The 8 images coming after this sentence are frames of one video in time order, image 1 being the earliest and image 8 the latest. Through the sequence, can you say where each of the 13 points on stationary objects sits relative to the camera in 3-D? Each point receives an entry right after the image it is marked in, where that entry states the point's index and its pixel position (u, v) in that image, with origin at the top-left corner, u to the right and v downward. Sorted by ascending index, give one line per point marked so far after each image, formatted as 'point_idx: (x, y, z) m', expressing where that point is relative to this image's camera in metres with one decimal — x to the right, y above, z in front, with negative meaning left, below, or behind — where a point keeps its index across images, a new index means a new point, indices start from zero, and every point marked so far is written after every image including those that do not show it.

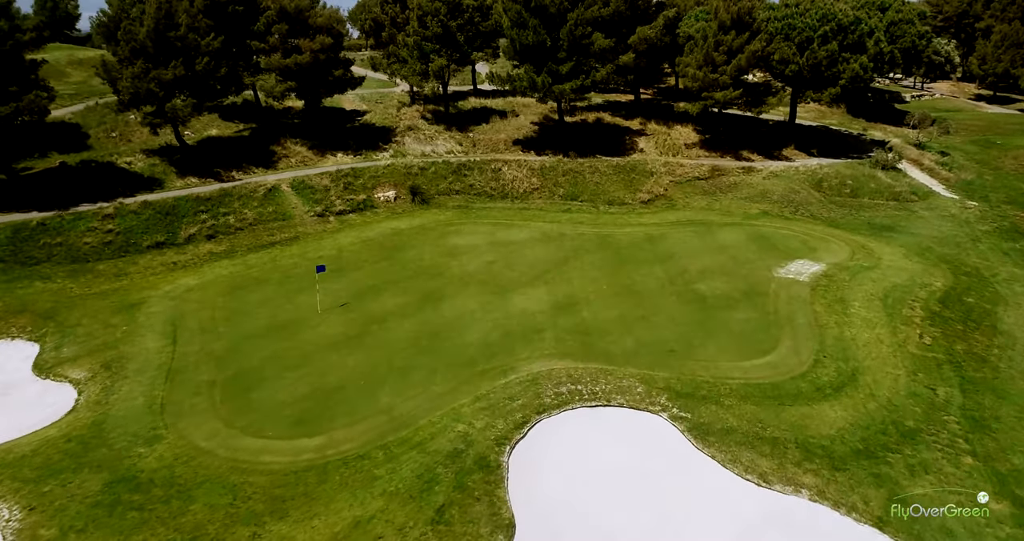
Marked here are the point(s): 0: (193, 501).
0: (-8.5, -6.0, +18.1) m
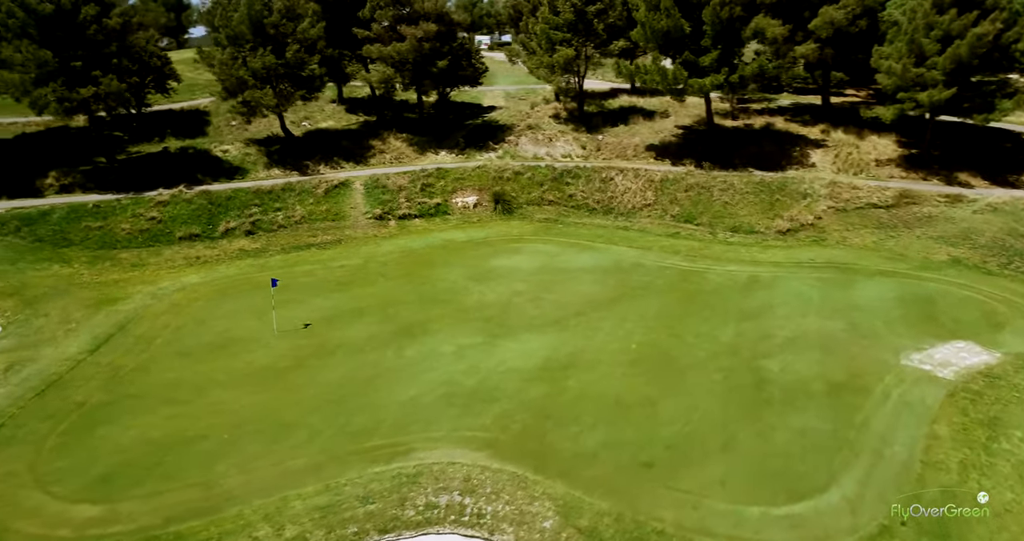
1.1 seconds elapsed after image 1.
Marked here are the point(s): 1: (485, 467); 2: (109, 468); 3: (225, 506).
0: (-13.2, -6.1, +14.5) m
1: (-0.7, -4.8, +17.3) m
2: (-10.2, -5.0, +17.8) m
3: (-6.7, -5.5, +16.4) m
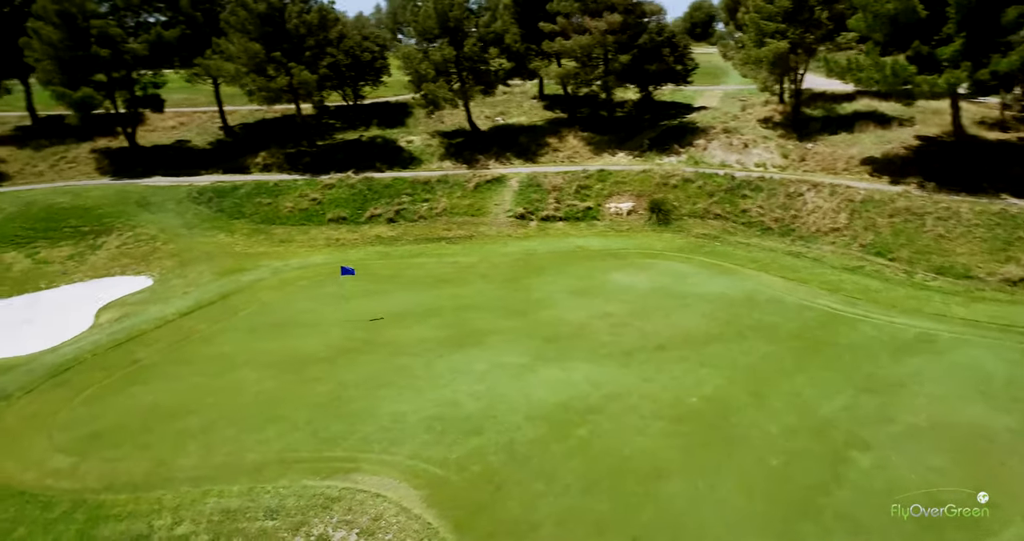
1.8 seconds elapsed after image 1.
0: (-14.9, -4.9, +17.0) m
1: (-2.3, -5.0, +14.9) m
2: (-10.8, -4.1, +18.9) m
3: (-8.2, -5.0, +16.3) m
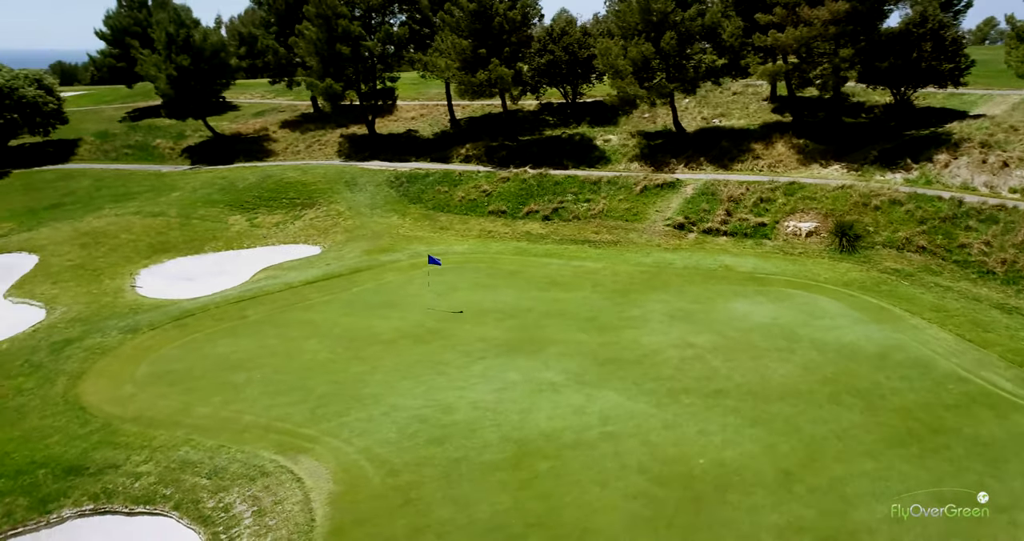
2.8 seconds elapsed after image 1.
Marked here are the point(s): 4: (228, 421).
0: (-14.8, -3.1, +21.7) m
1: (-4.2, -4.7, +14.6) m
2: (-10.2, -2.9, +21.8) m
3: (-9.0, -4.0, +18.4) m
4: (-7.3, -3.9, +18.4) m
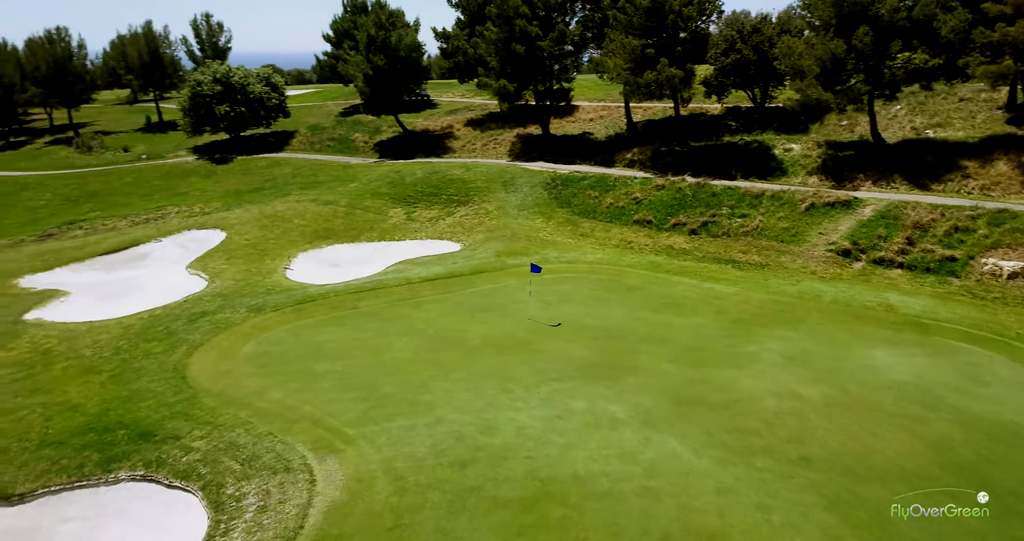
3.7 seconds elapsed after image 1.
0: (-12.0, -2.3, +24.3) m
1: (-4.2, -4.7, +14.4) m
2: (-7.6, -2.5, +23.0) m
3: (-7.5, -3.7, +19.4) m
4: (-5.9, -3.7, +18.9) m
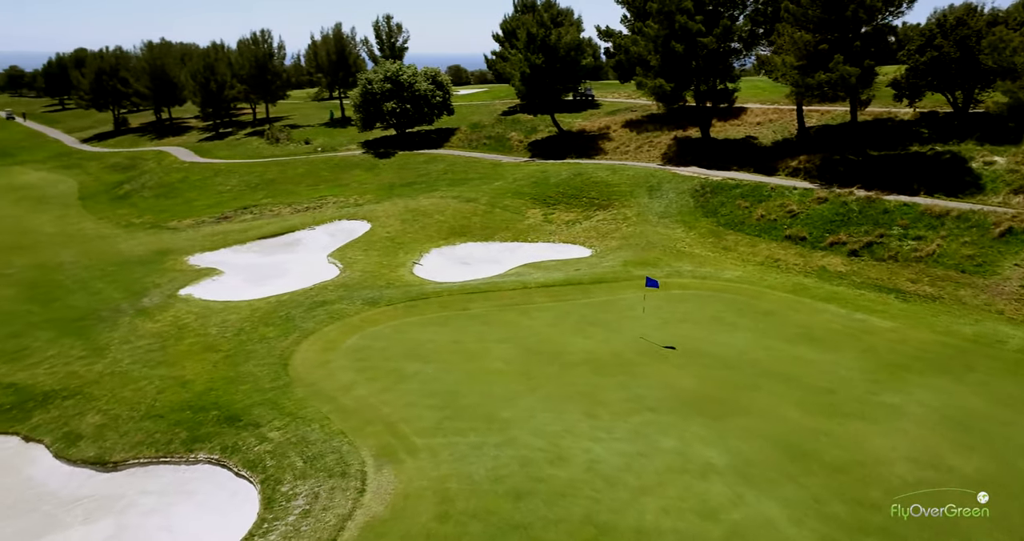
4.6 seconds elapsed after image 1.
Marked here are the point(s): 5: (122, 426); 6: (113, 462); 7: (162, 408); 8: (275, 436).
0: (-8.3, -1.9, +25.2) m
1: (-3.2, -4.7, +13.8) m
2: (-4.3, -2.4, +22.9) m
3: (-5.2, -3.5, +19.3) m
4: (-3.8, -3.6, +18.5) m
5: (-10.3, -4.1, +18.9) m
6: (-9.9, -4.7, +17.7) m
7: (-9.6, -3.7, +19.5) m
8: (-5.7, -4.0, +17.3) m
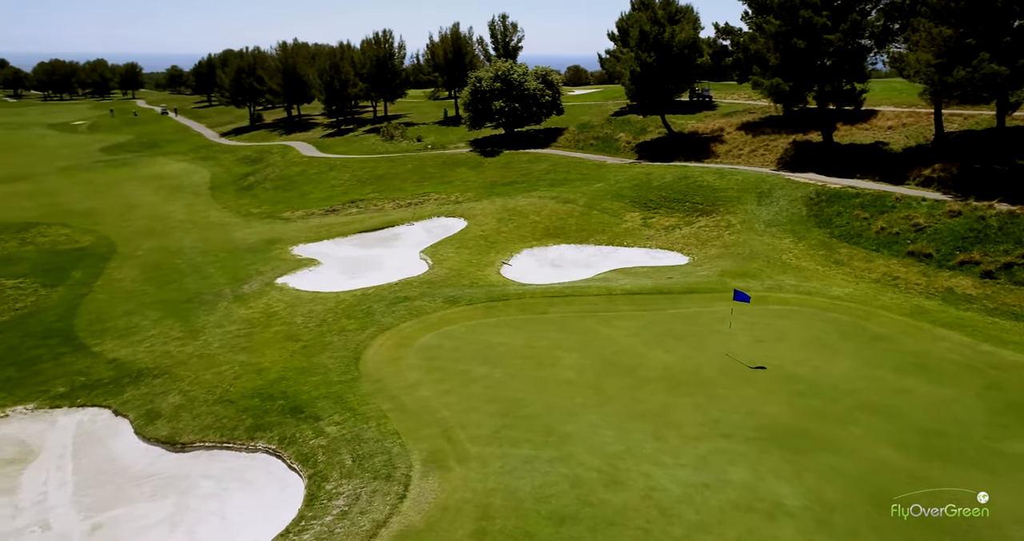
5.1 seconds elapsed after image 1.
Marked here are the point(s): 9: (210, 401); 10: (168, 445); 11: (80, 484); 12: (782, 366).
0: (-5.5, -1.7, +25.4) m
1: (-2.4, -4.7, +13.3) m
2: (-2.0, -2.3, +22.5) m
3: (-3.5, -3.4, +19.1) m
4: (-2.2, -3.6, +18.1) m
5: (-8.6, -3.8, +19.5) m
6: (-8.4, -4.4, +18.2) m
7: (-7.7, -3.4, +20.0) m
8: (-4.3, -3.9, +17.2) m
9: (-8.3, -3.6, +19.7) m
10: (-8.9, -4.5, +18.5) m
11: (-10.8, -5.3, +17.8) m
12: (+7.5, -2.6, +19.9) m
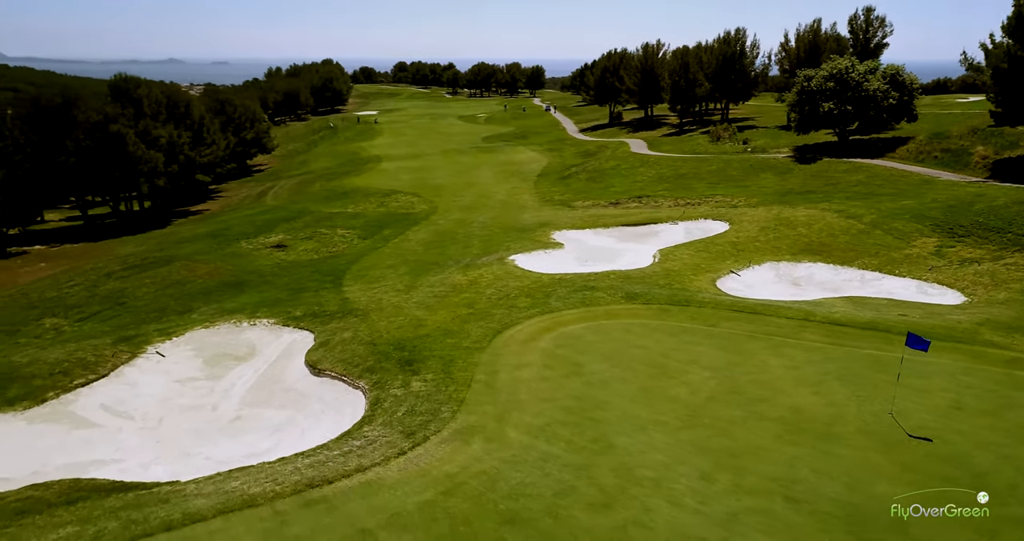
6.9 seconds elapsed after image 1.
0: (+0.8, -1.0, +25.8) m
1: (-2.8, -3.8, +13.9) m
2: (+2.3, -2.0, +21.6) m
3: (-0.7, -2.7, +19.5) m
4: (-0.1, -3.0, +17.9) m
5: (-5.0, -2.3, +22.3) m
6: (-5.6, -2.9, +21.1) m
7: (-4.0, -2.1, +22.3) m
8: (-2.5, -2.9, +18.3) m
9: (-4.7, -2.2, +22.4) m
10: (-5.9, -3.0, +21.6) m
11: (-7.9, -3.5, +21.9) m
12: (+9.3, -3.6, +14.8) m
